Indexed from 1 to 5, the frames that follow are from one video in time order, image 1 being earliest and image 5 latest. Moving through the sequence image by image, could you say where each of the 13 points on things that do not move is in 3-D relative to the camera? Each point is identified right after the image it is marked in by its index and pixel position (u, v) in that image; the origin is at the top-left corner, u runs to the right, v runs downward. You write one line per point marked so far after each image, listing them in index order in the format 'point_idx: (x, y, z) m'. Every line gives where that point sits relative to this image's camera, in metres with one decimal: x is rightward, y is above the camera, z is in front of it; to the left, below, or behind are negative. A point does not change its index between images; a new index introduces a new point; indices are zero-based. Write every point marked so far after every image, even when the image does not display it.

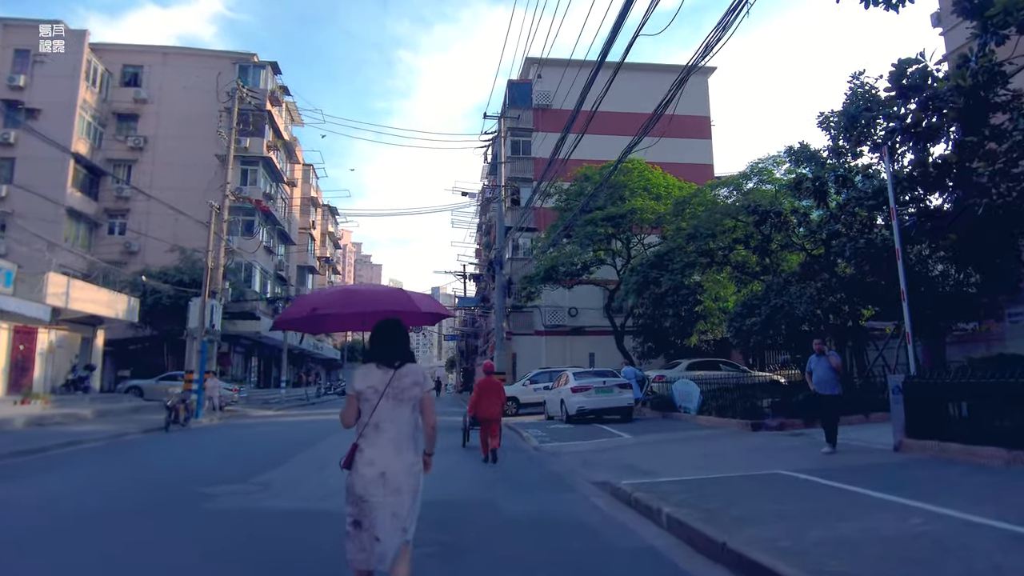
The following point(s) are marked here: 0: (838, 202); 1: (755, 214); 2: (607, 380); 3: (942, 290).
0: (+7.6, +2.0, +16.0) m
1: (+6.6, +2.0, +18.8) m
2: (+2.2, -2.1, +16.1) m
3: (+8.8, -0.1, +14.3) m
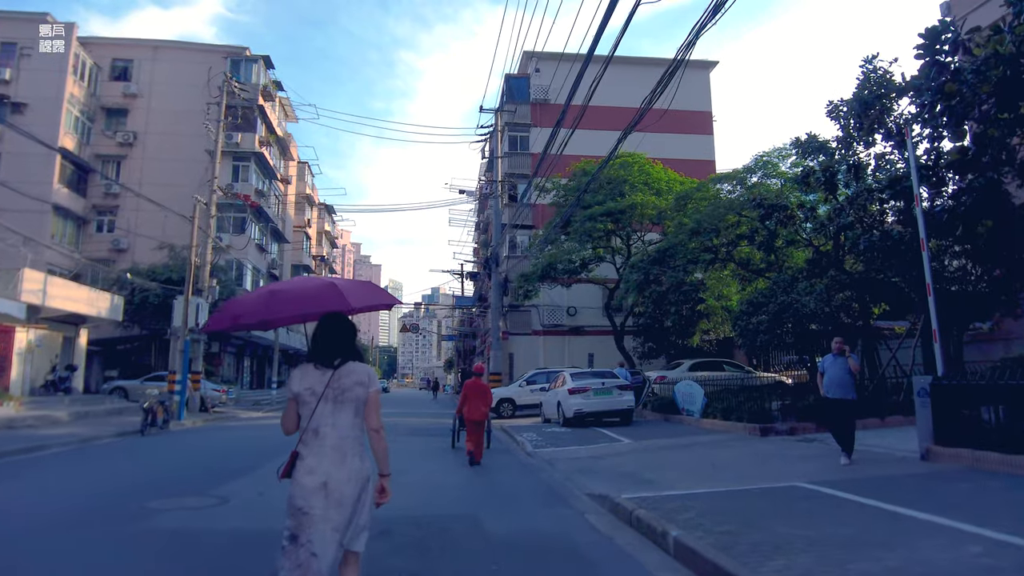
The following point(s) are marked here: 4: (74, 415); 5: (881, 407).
0: (+7.5, +2.1, +15.2) m
1: (+6.5, +2.1, +18.0) m
2: (+2.1, -2.1, +15.3) m
3: (+8.7, 0.0, +13.5) m
4: (-11.2, -3.3, +17.7) m
5: (+6.4, -2.1, +12.1) m
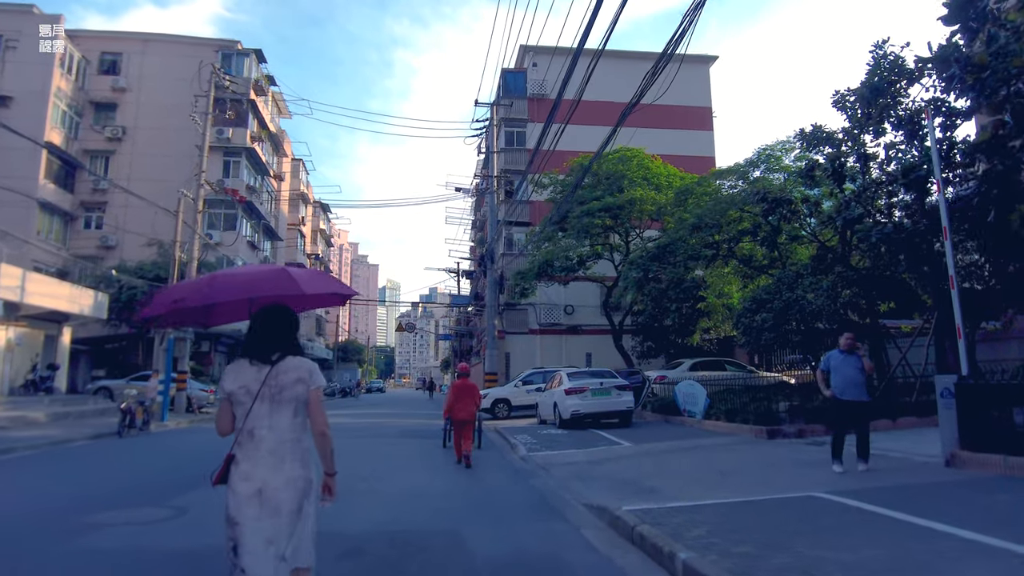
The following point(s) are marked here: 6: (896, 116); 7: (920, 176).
0: (+7.4, +2.2, +14.7) m
1: (+6.3, +2.2, +17.5) m
2: (+2.0, -2.0, +14.7) m
3: (+8.6, +0.1, +12.9) m
4: (-11.3, -3.2, +17.1) m
5: (+6.3, -2.0, +11.5) m
6: (+7.3, +3.3, +13.2) m
7: (+7.4, +2.0, +12.4) m
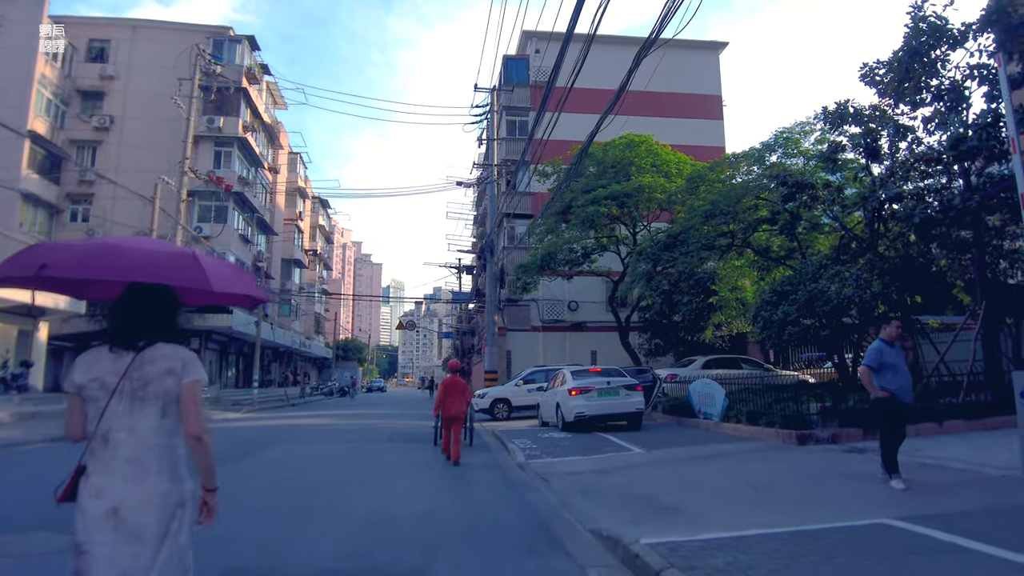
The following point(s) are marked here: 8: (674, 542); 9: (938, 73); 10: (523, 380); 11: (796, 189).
0: (+7.3, +2.4, +13.4) m
1: (+6.3, +2.4, +16.2) m
2: (+1.9, -1.8, +13.5) m
3: (+8.6, +0.3, +11.6) m
4: (-11.3, -3.0, +15.9) m
5: (+6.2, -1.8, +10.2) m
6: (+7.2, +3.5, +11.9) m
7: (+7.3, +2.2, +11.1) m
8: (+1.1, -1.7, +4.6) m
9: (+7.3, +3.7, +11.9) m
10: (+0.3, -2.6, +19.8) m
11: (+6.5, +2.3, +16.0) m
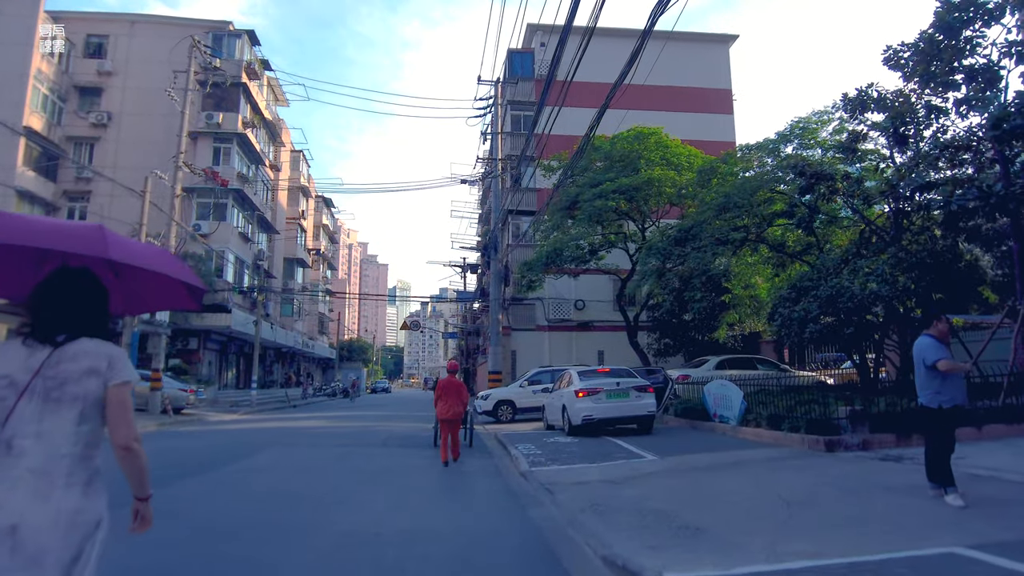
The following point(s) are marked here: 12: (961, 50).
0: (+7.4, +2.5, +12.6) m
1: (+6.4, +2.4, +15.4) m
2: (+2.0, -1.7, +12.7) m
3: (+8.6, +0.4, +10.8) m
4: (-11.3, -2.9, +15.3) m
5: (+6.3, -1.7, +9.4) m
6: (+7.3, +3.6, +11.1) m
7: (+7.4, +2.3, +10.3) m
8: (+1.1, -1.6, +3.8) m
9: (+7.4, +3.8, +11.1) m
10: (+0.4, -2.5, +19.1) m
11: (+6.6, +2.4, +15.2) m
12: (+7.3, +3.8, +11.2) m
